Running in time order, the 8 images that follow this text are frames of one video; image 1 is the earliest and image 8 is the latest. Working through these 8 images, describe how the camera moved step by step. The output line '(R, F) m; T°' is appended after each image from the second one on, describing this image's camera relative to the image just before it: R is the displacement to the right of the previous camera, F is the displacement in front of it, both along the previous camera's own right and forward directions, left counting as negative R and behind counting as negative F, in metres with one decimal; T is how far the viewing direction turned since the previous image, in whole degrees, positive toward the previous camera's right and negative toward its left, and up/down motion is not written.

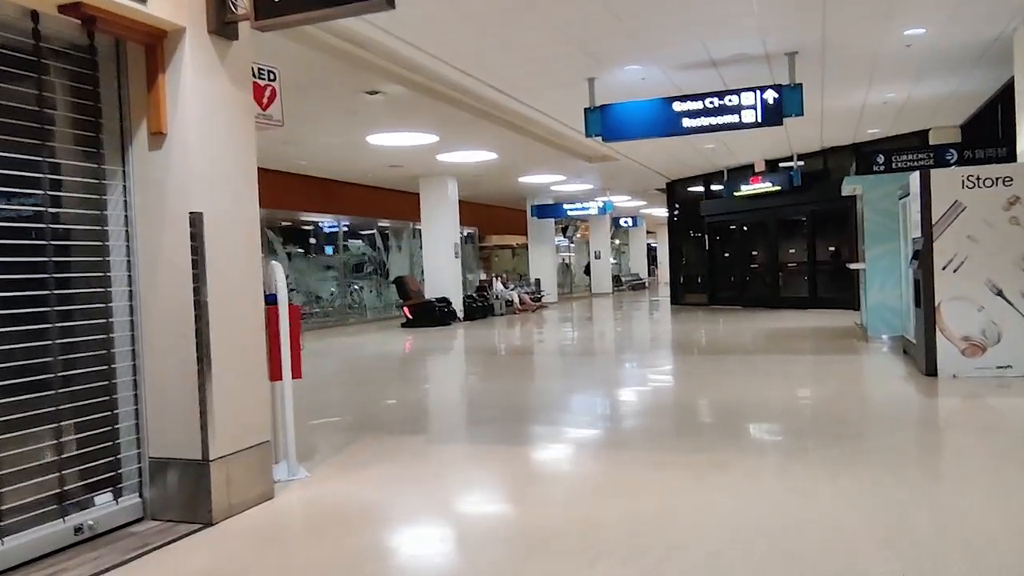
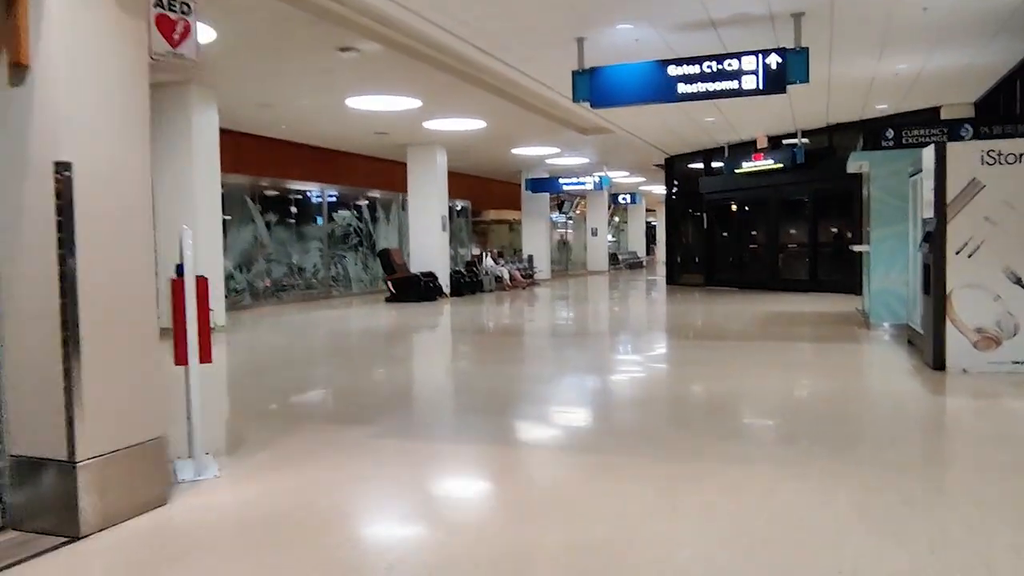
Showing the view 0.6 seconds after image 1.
(+0.2, +0.5) m; 0°
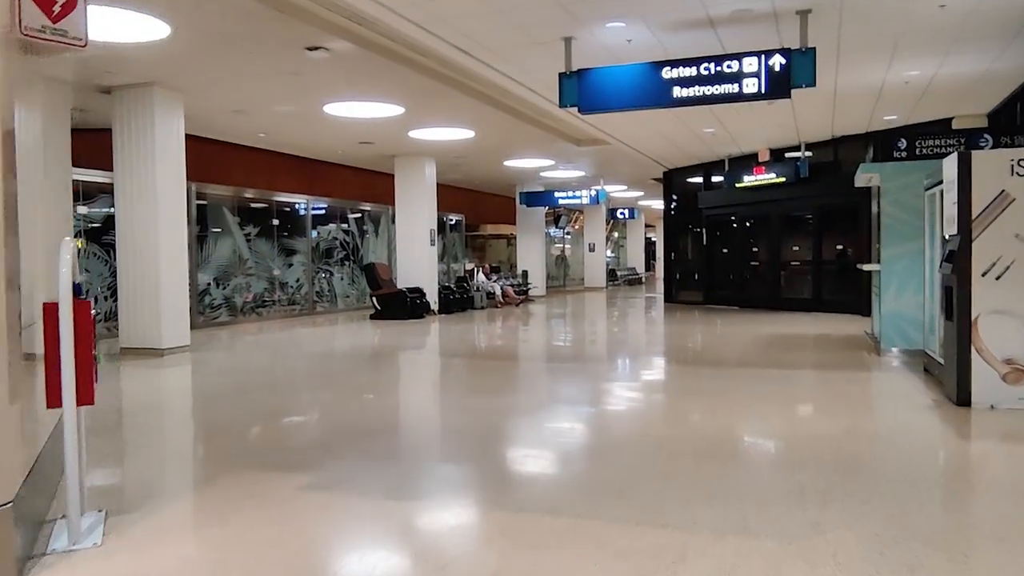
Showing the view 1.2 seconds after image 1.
(+0.2, +0.6) m; 0°
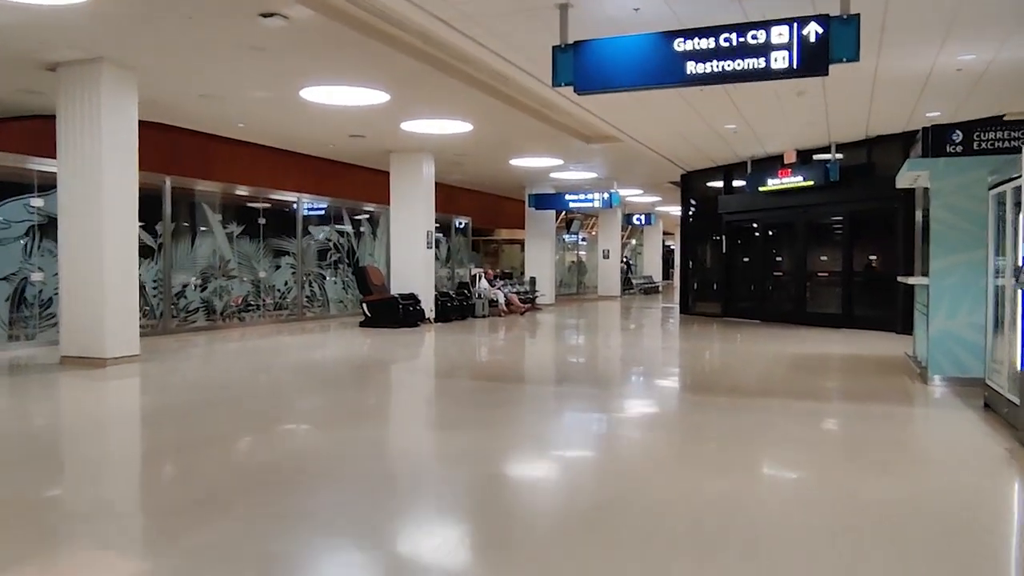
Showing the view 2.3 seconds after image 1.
(+0.3, +1.0) m; -1°
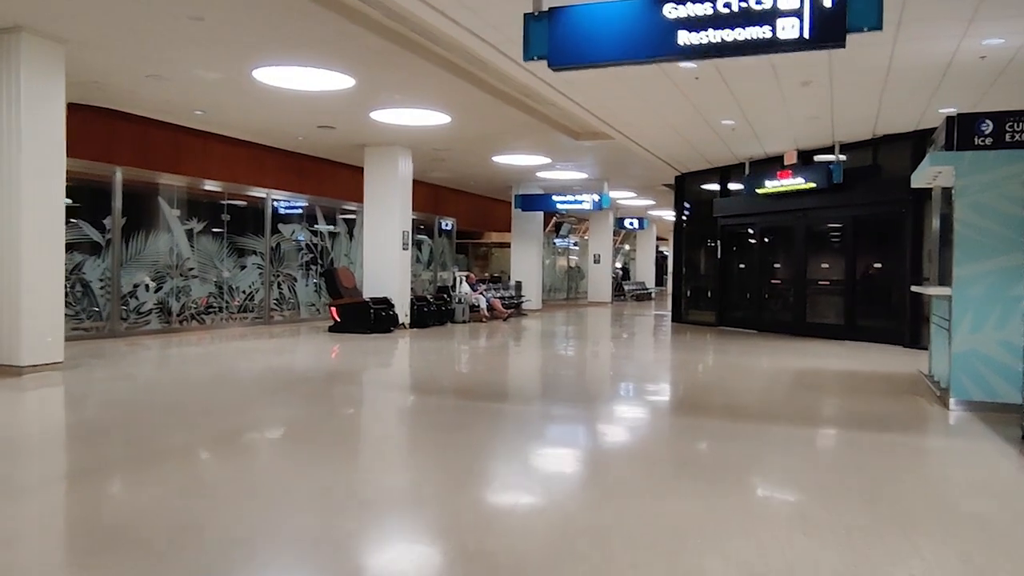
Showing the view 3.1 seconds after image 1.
(+0.2, +0.8) m; 0°
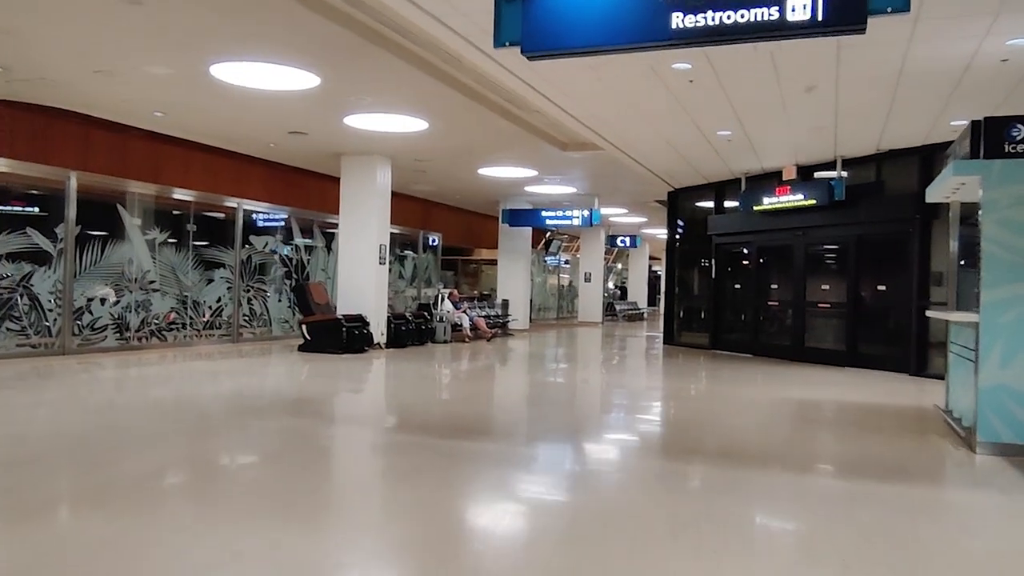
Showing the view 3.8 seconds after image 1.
(+0.1, +0.6) m; 0°
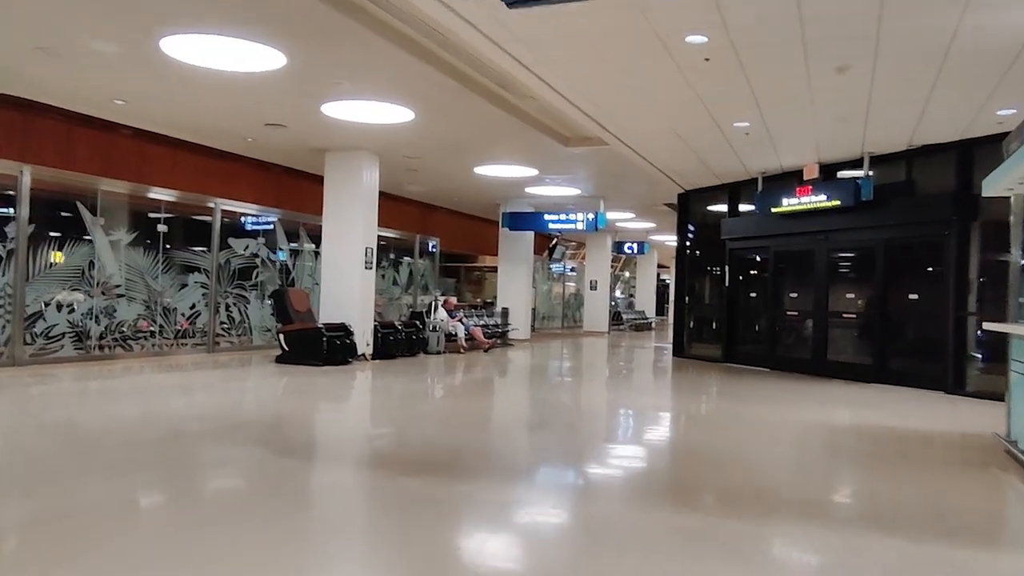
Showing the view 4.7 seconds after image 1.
(+0.1, +0.9) m; -1°
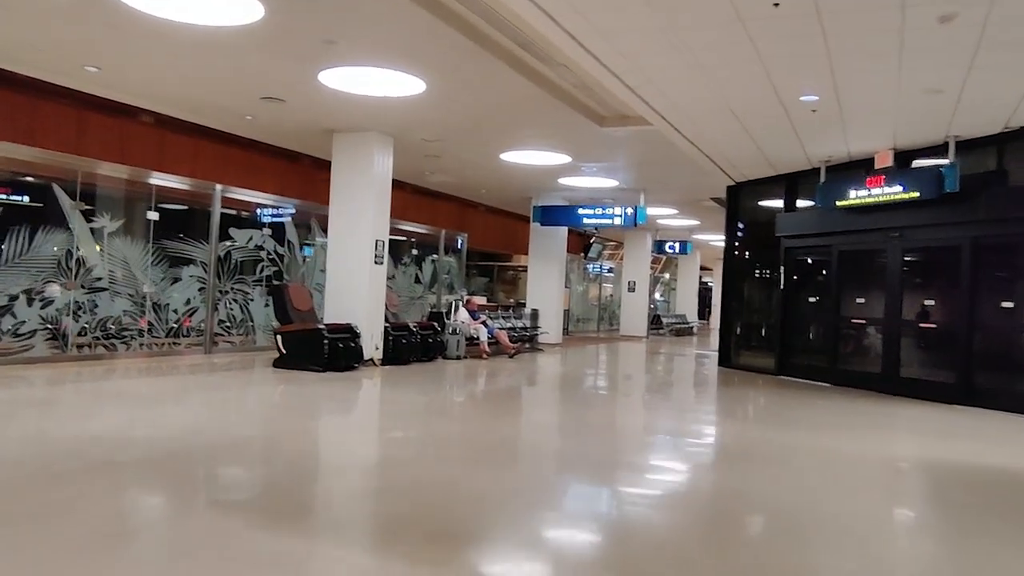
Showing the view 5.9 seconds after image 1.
(+0.1, +1.1) m; -3°
